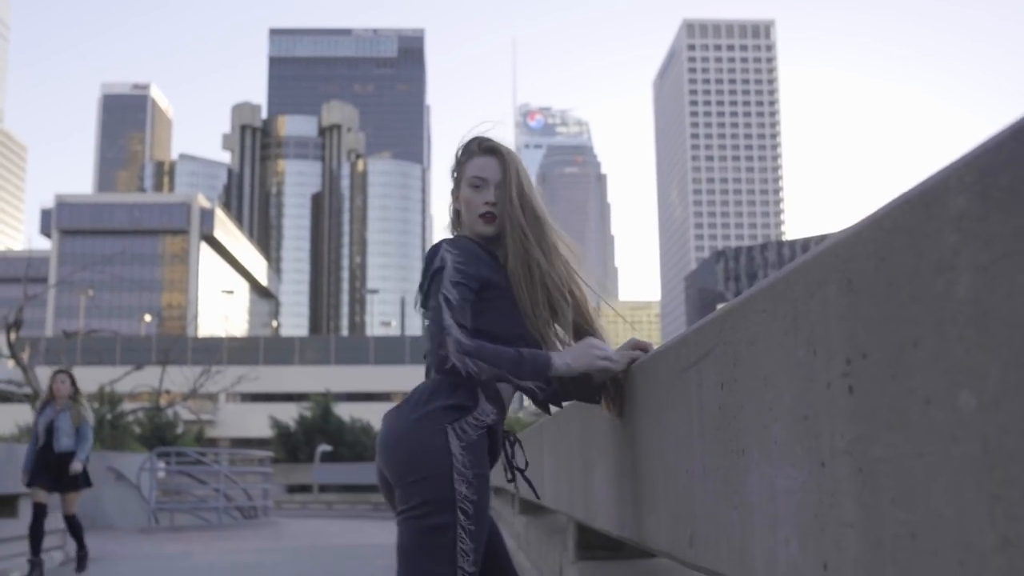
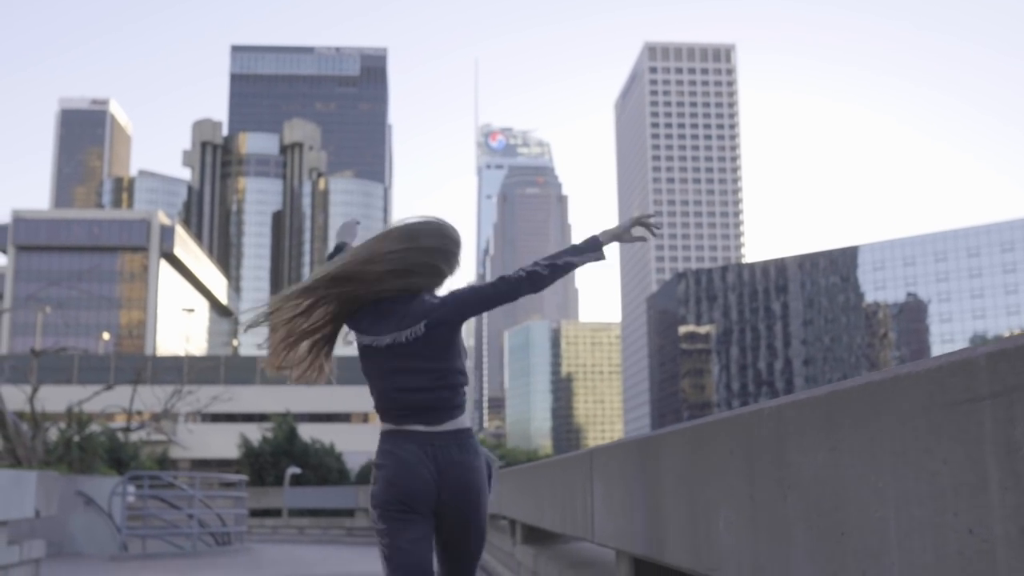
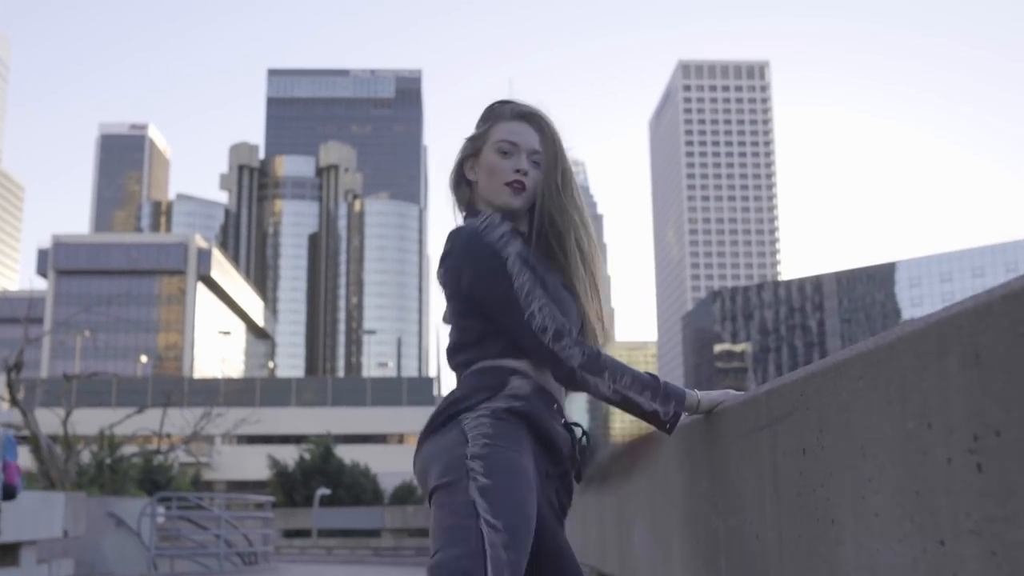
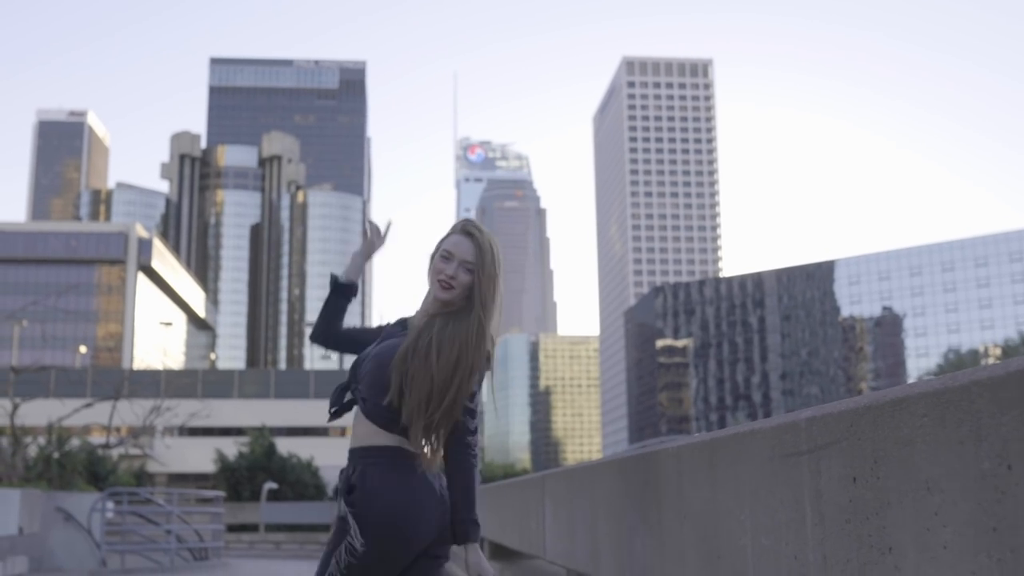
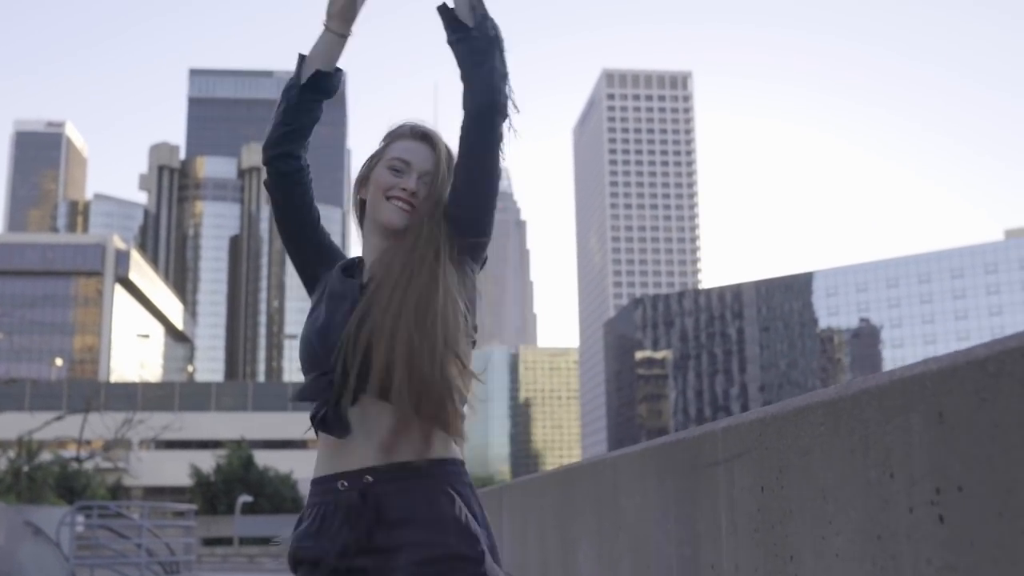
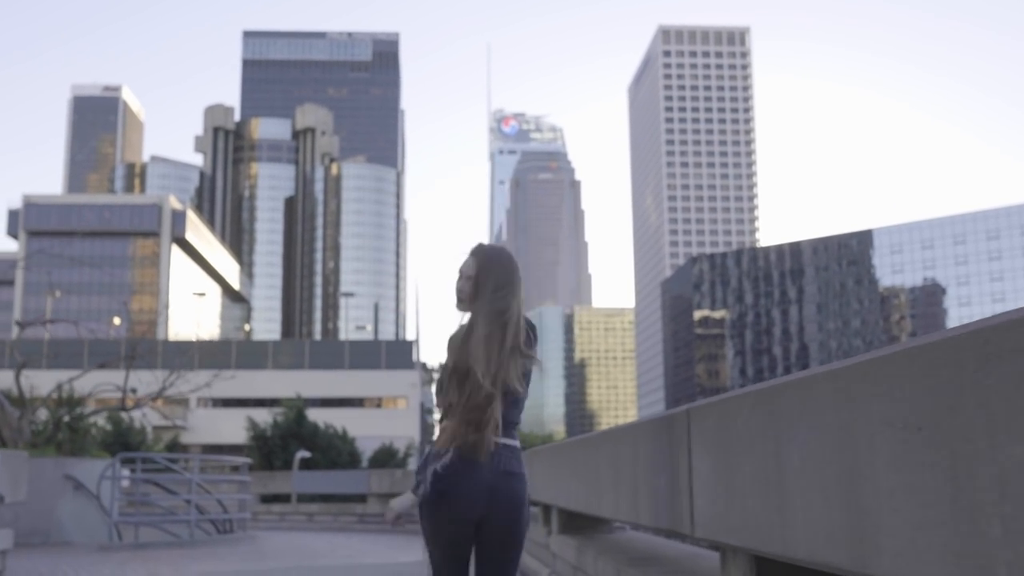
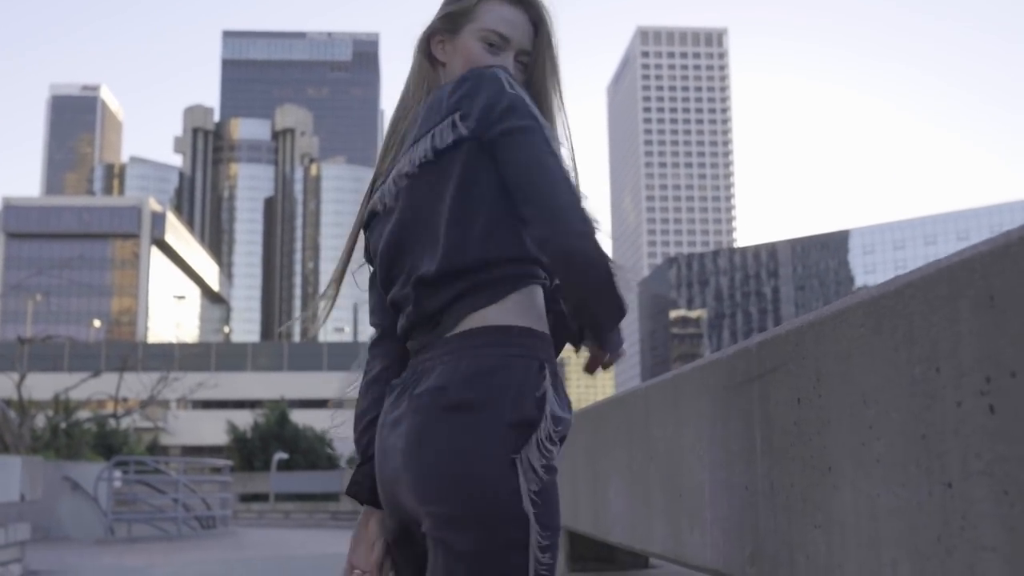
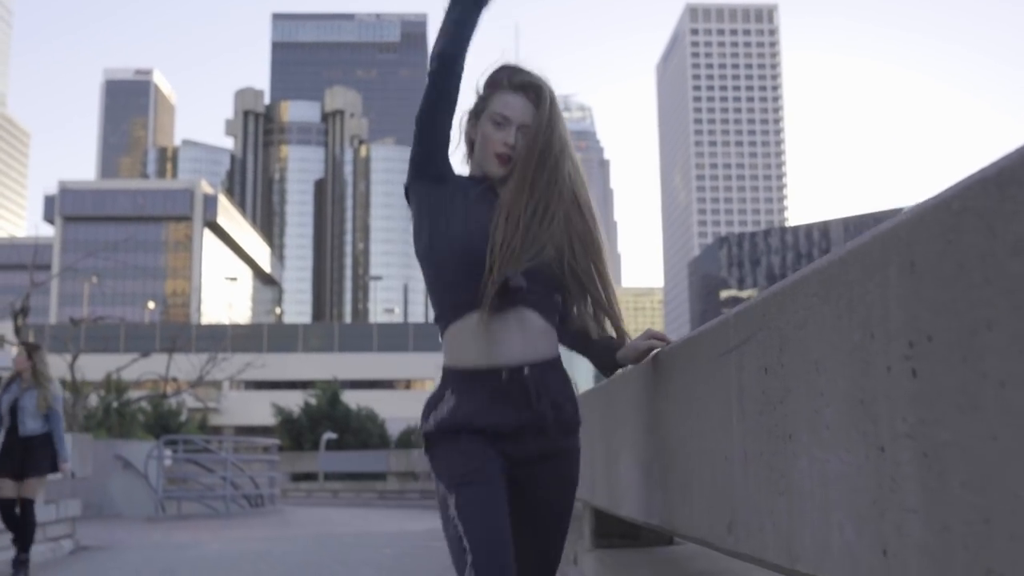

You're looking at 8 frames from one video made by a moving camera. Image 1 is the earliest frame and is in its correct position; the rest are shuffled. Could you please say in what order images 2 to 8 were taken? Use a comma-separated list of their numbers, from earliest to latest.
8, 3, 7, 5, 4, 2, 6
